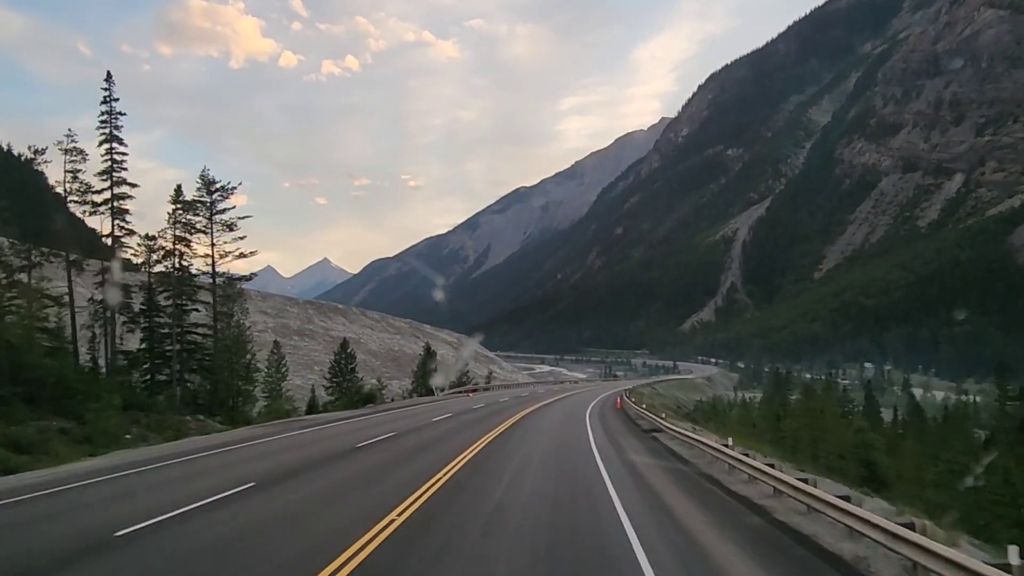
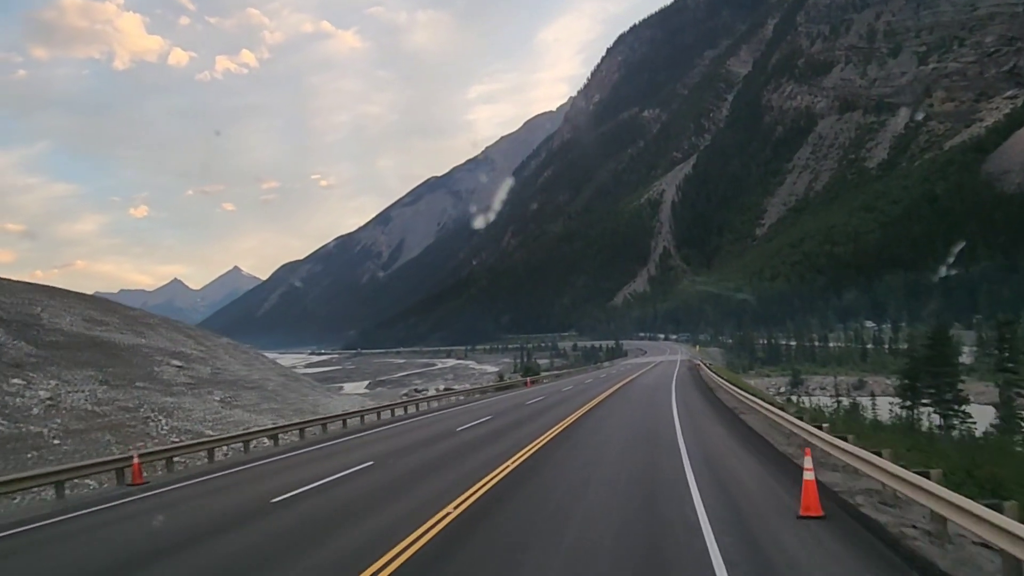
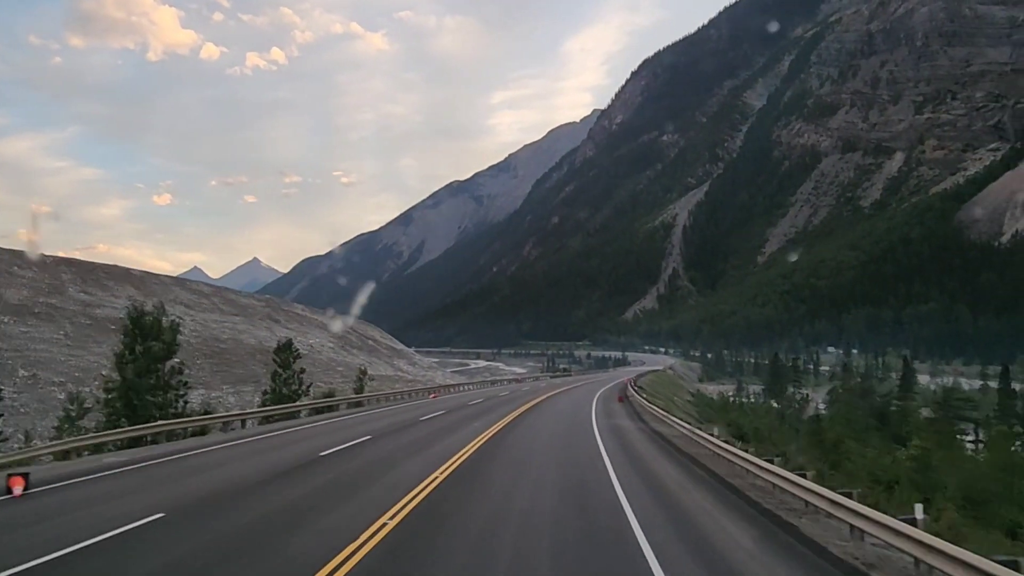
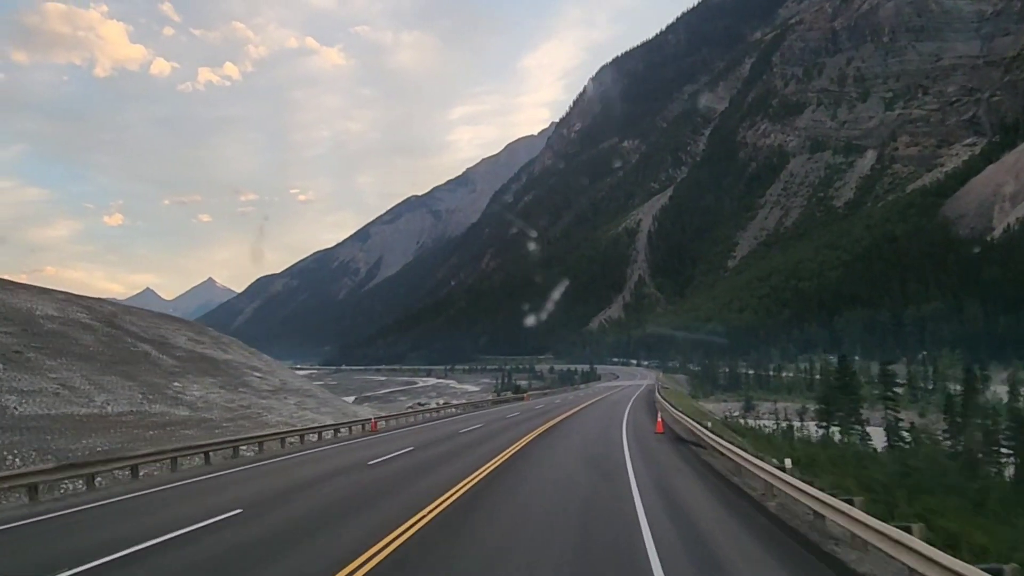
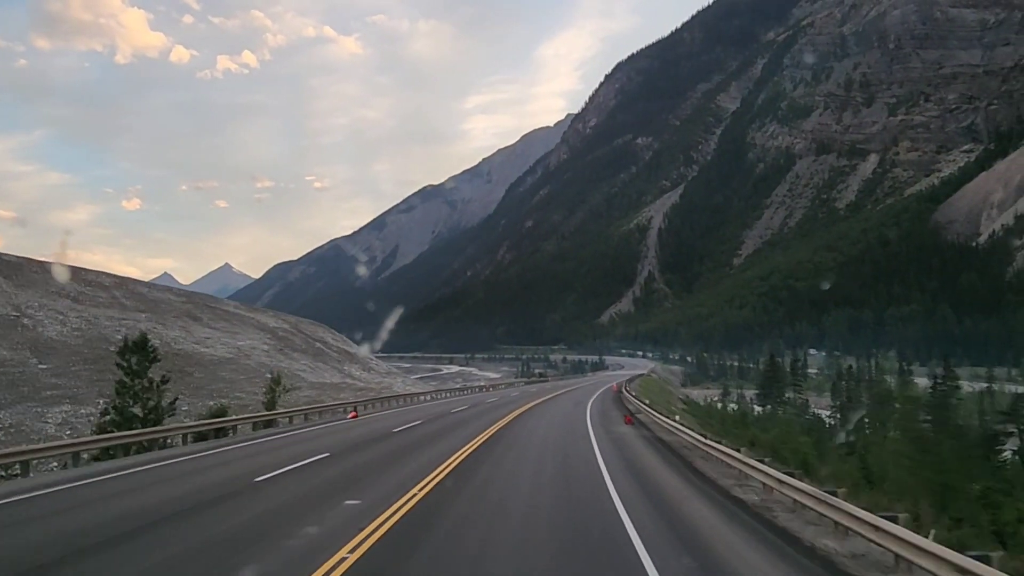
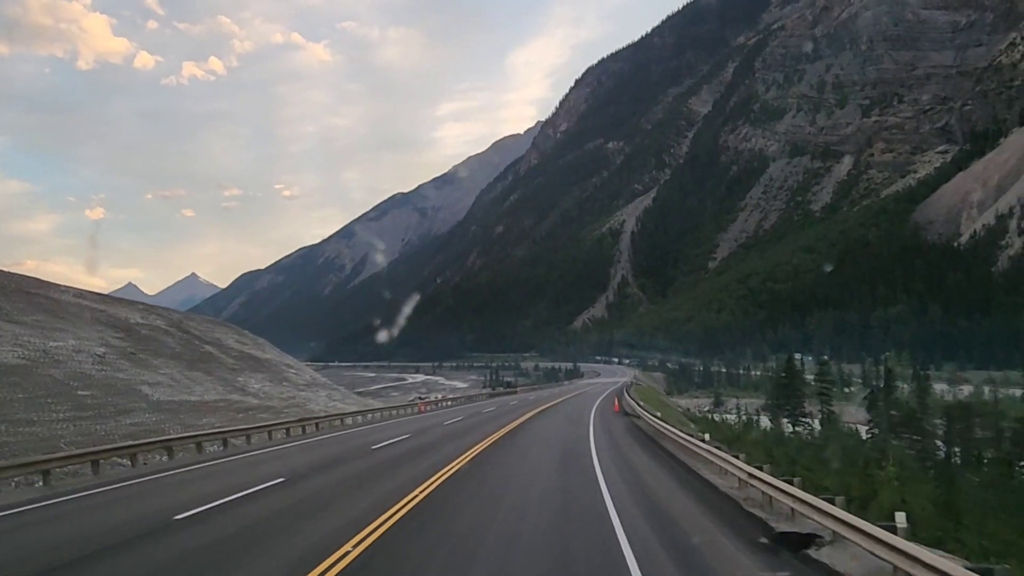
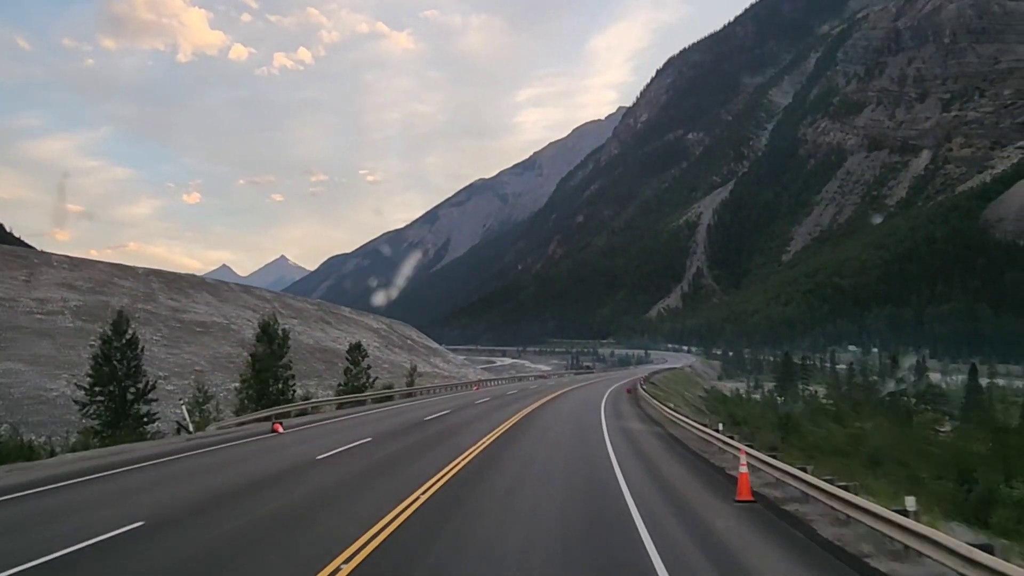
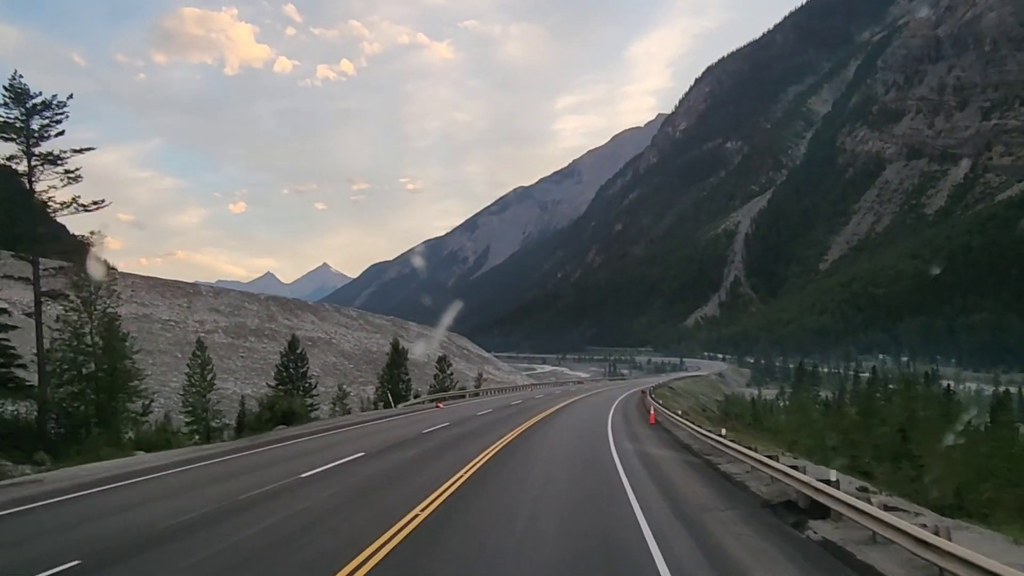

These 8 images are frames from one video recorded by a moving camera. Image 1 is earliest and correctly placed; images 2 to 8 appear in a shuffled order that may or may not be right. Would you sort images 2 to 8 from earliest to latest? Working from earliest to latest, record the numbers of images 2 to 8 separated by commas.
8, 7, 3, 5, 6, 4, 2
